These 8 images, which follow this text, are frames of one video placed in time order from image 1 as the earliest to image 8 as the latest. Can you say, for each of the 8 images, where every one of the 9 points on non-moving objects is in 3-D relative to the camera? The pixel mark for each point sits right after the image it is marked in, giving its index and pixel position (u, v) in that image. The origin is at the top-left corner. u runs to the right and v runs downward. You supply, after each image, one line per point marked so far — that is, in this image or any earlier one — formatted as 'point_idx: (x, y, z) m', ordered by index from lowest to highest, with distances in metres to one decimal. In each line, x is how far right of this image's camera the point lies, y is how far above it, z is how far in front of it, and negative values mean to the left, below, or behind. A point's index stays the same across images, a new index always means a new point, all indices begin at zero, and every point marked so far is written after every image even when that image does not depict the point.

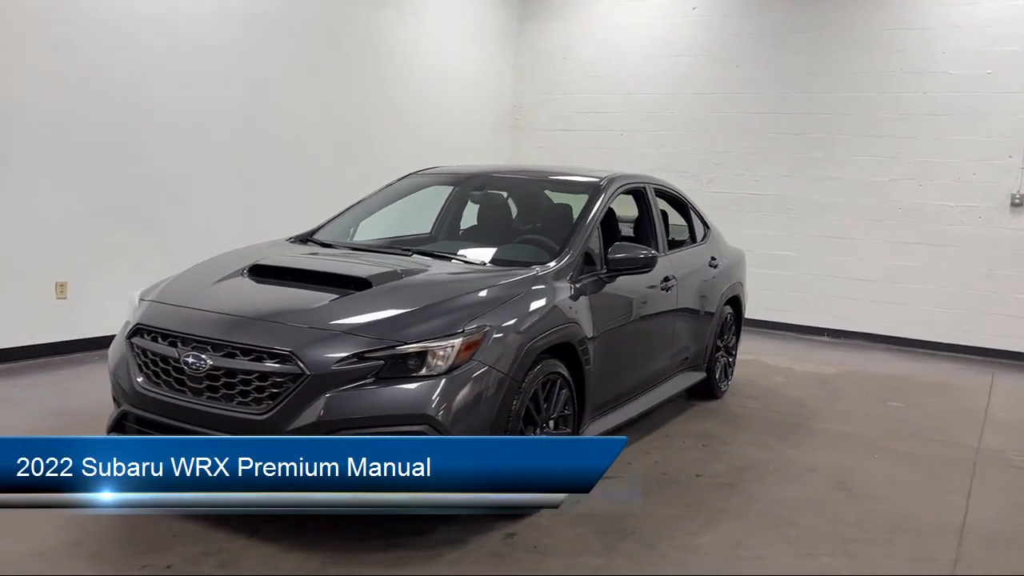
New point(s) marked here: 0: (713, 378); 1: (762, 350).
0: (+1.2, -0.5, +5.3) m
1: (+2.0, -0.5, +7.4) m
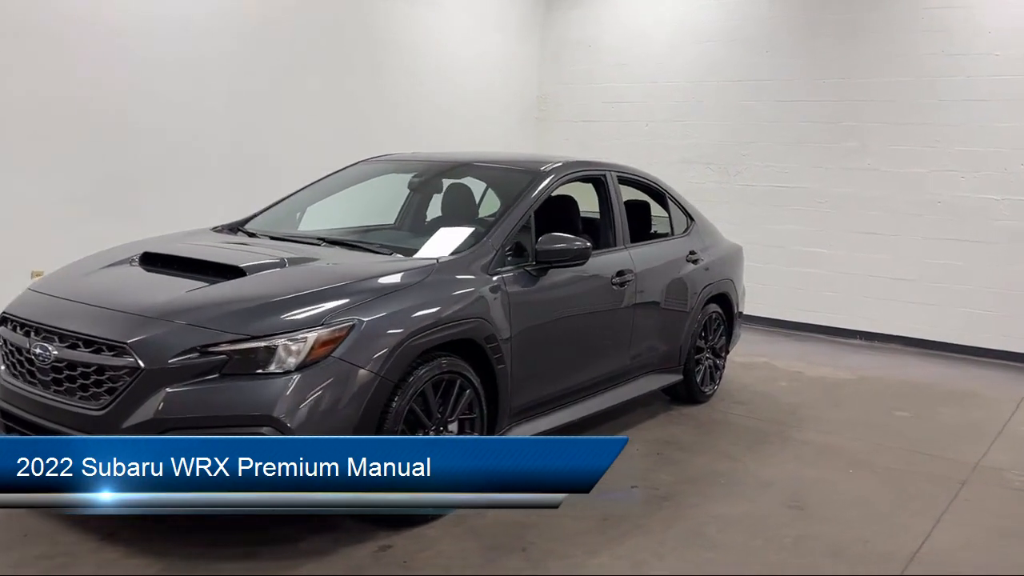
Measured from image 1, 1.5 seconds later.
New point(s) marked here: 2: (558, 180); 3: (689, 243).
0: (+1.0, -0.5, +5.0) m
1: (+2.0, -0.5, +6.9) m
2: (+0.2, +0.5, +4.2) m
3: (+0.9, +0.2, +4.9) m
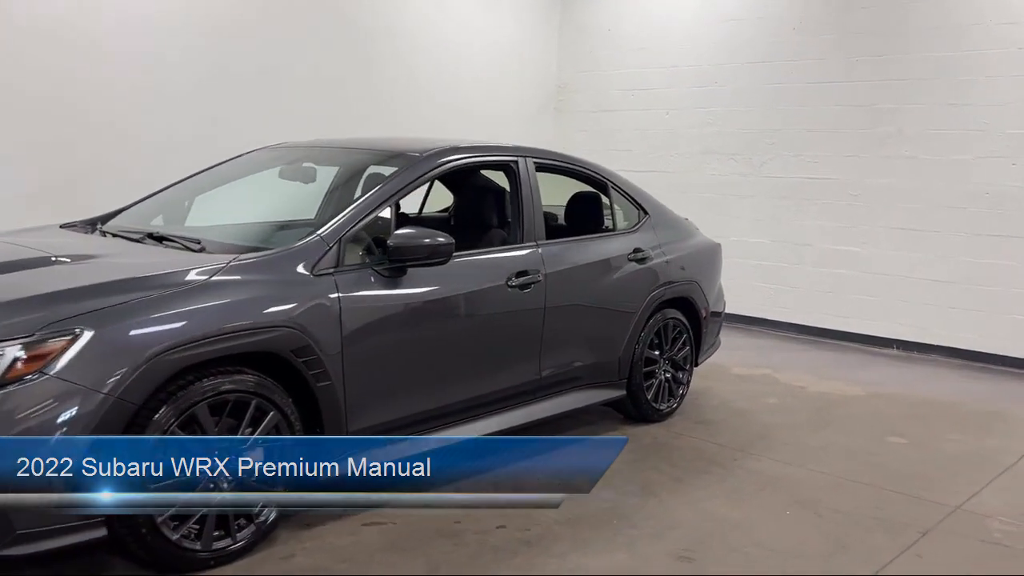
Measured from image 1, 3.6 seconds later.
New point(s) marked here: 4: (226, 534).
0: (+0.6, -0.5, +4.3) m
1: (+1.9, -0.5, +6.2) m
2: (-0.2, +0.5, +3.6) m
3: (+0.6, +0.2, +4.3) m
4: (-0.8, -0.7, +2.6) m
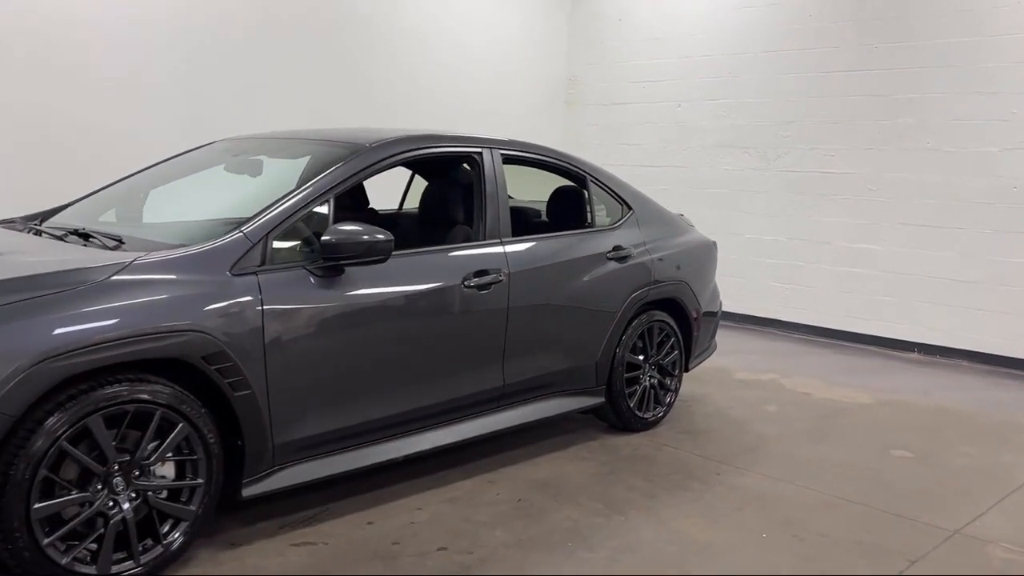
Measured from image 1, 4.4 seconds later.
0: (+0.5, -0.5, +4.1) m
1: (+1.8, -0.5, +5.8) m
2: (-0.4, +0.5, +3.4) m
3: (+0.5, +0.2, +4.0) m
4: (-1.0, -0.7, +2.4) m
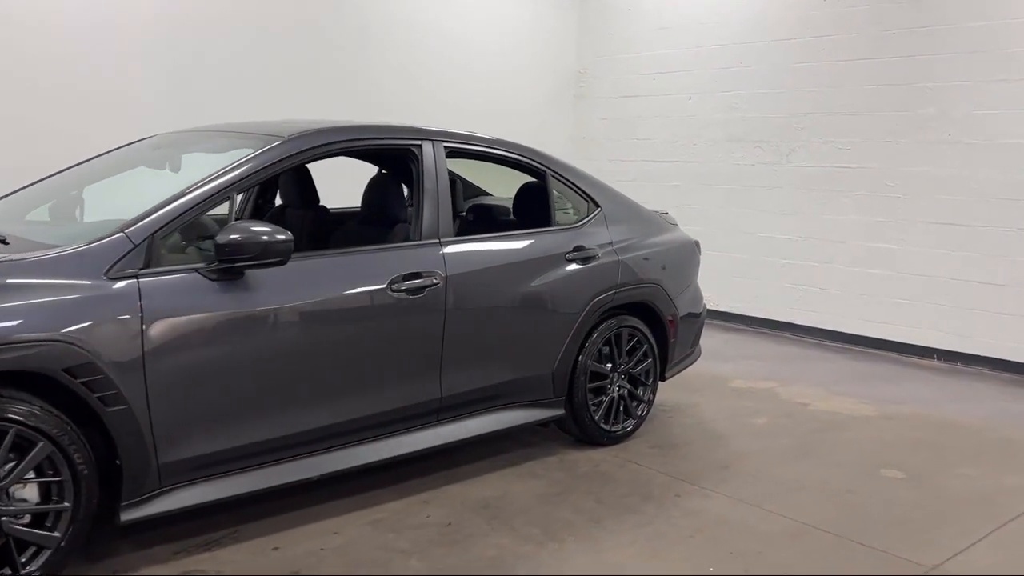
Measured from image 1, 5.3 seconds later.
0: (+0.3, -0.6, +3.8) m
1: (+1.7, -0.5, +5.5) m
2: (-0.6, +0.5, +3.2) m
3: (+0.3, +0.2, +3.7) m
4: (-1.3, -0.7, +2.2) m
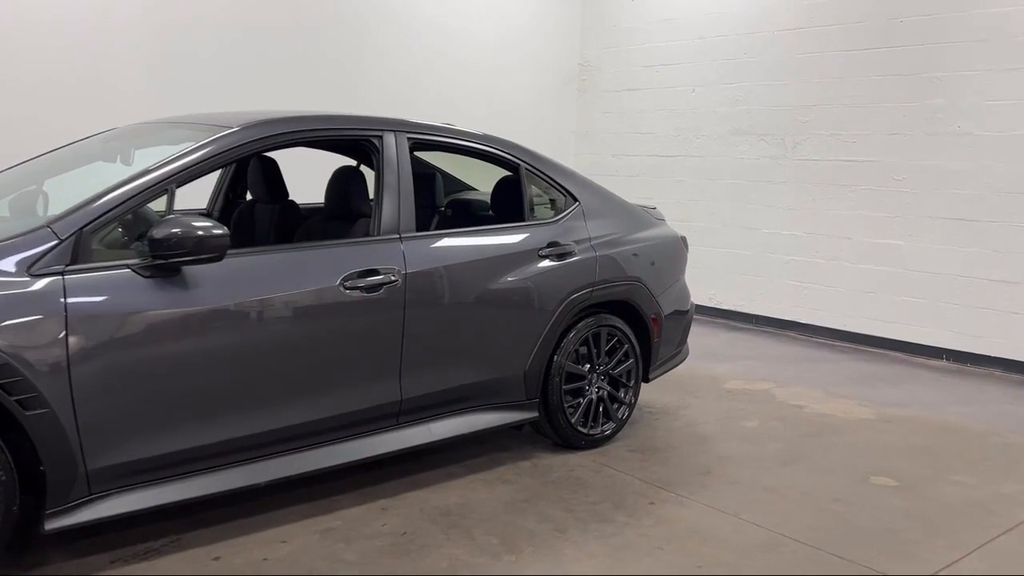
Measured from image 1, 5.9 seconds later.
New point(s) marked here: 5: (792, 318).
0: (+0.2, -0.5, +3.6) m
1: (+1.7, -0.5, +5.3) m
2: (-0.7, +0.5, +3.0) m
3: (+0.2, +0.2, +3.6) m
4: (-1.4, -0.7, +2.1) m
5: (+2.1, -0.2, +6.9) m
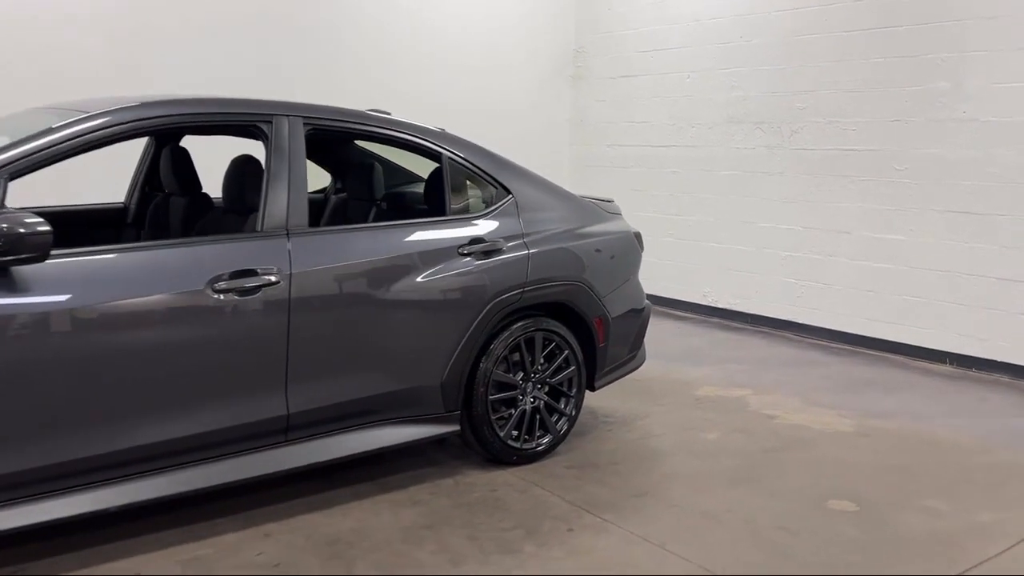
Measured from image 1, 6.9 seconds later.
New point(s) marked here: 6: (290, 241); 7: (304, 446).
0: (0.0, -0.5, +3.3) m
1: (+1.5, -0.5, +4.9) m
2: (-1.0, +0.5, +2.7) m
3: (-0.1, +0.2, +3.3) m
4: (-1.8, -0.7, +1.9) m
5: (+2.0, -0.2, +6.5) m
6: (-0.7, +0.1, +2.8) m
7: (-0.7, -0.5, +2.9) m
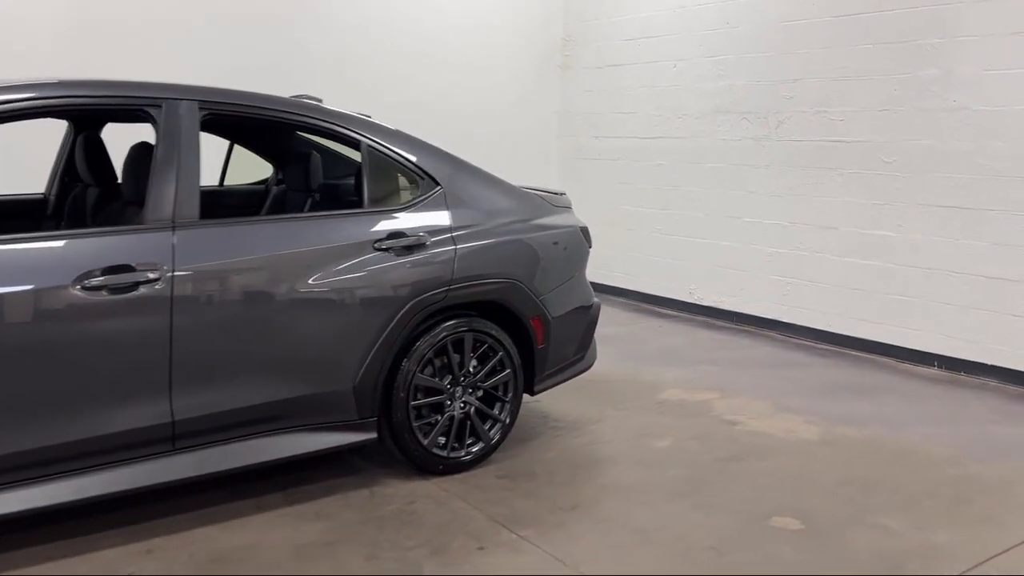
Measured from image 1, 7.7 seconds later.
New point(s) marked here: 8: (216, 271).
0: (-0.3, -0.5, +3.1) m
1: (+1.3, -0.5, +4.6) m
2: (-1.3, +0.5, +2.6) m
3: (-0.4, +0.2, +3.1) m
4: (-2.1, -0.7, +1.7) m
5: (+1.8, -0.2, +6.2) m
6: (-0.9, +0.2, +2.6) m
7: (-0.9, -0.5, +2.7) m
8: (-0.8, +0.1, +2.6) m
